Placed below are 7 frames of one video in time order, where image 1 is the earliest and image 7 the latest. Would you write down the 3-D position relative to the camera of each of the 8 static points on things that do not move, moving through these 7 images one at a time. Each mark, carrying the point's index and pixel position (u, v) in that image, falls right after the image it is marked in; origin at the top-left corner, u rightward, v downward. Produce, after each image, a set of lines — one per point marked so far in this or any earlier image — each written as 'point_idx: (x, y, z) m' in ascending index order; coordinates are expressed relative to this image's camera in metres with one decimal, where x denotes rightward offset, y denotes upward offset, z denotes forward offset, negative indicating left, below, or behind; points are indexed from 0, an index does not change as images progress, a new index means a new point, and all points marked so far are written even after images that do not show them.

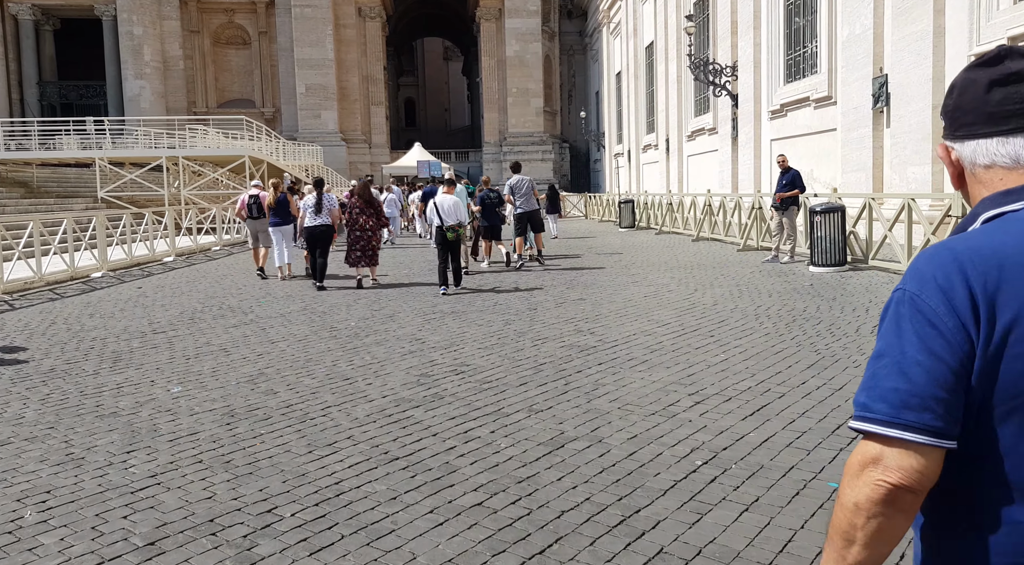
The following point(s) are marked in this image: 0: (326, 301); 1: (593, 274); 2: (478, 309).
0: (-2.2, -0.2, +11.4) m
1: (+1.3, +0.2, +14.9) m
2: (-0.4, -0.3, +10.3) m
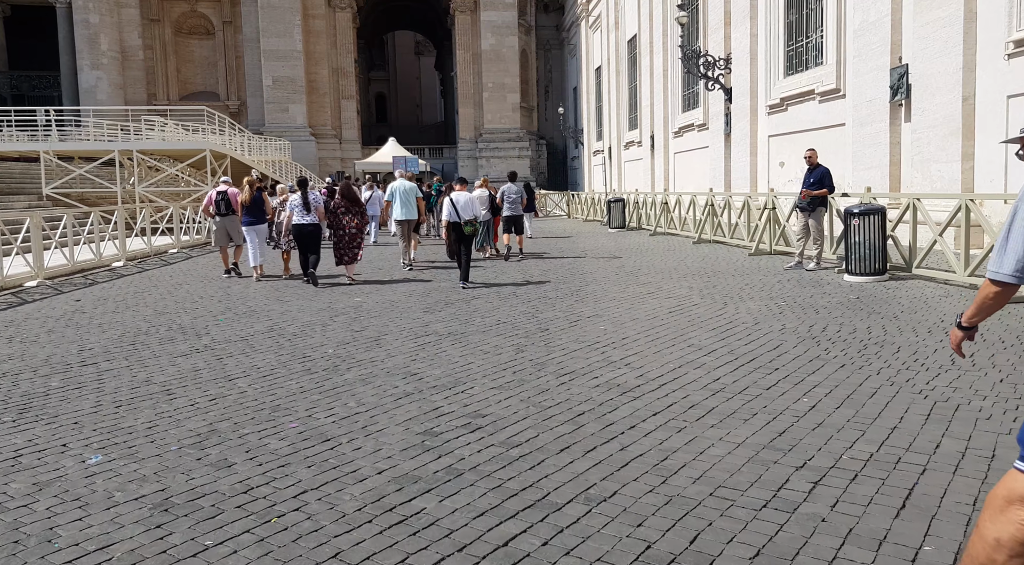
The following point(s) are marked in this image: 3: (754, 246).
0: (-2.2, -0.4, +9.7) m
1: (+1.2, +0.1, +13.3) m
2: (-0.3, -0.4, +8.7) m
3: (+4.2, +0.6, +16.0) m
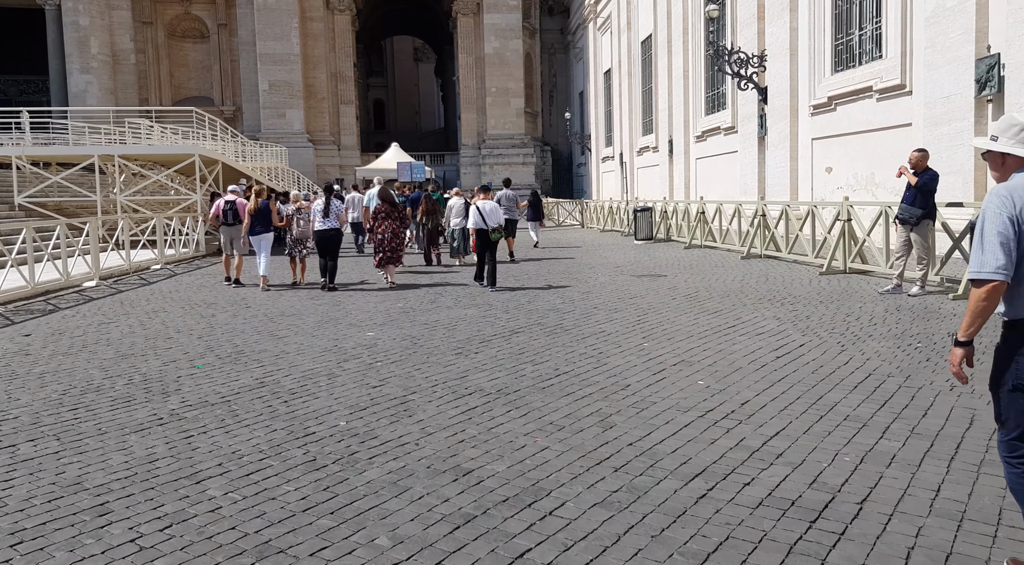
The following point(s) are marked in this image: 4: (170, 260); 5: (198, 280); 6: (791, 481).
0: (-1.8, -0.7, +7.6) m
1: (+1.6, -0.2, +11.2) m
2: (+0.2, -0.7, +6.6) m
3: (+4.6, +0.3, +13.9) m
4: (-7.0, +0.5, +19.2) m
5: (-5.3, 0.0, +15.9) m
6: (+1.2, -0.9, +4.3) m
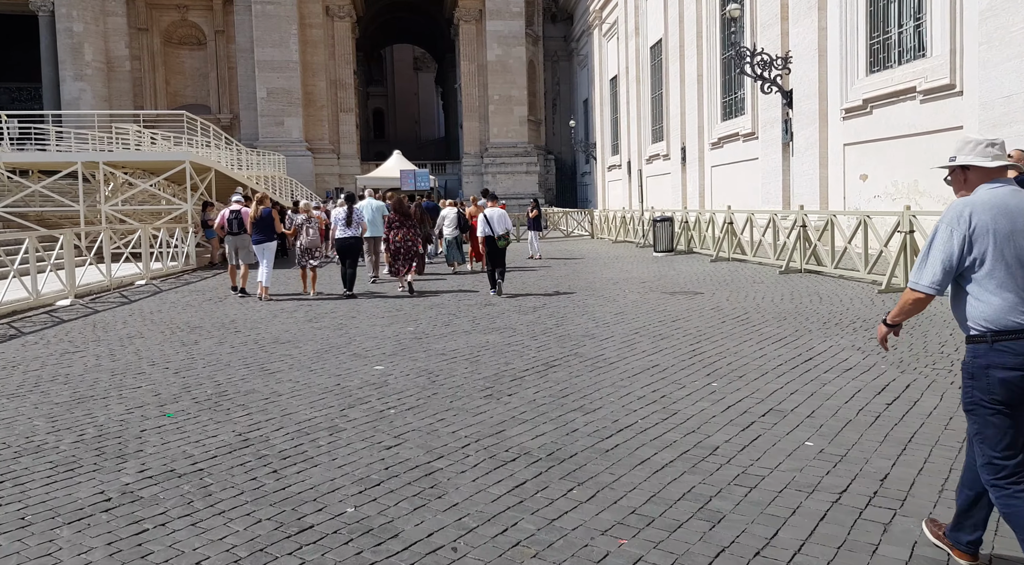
0: (-1.5, -0.9, +6.1) m
1: (+1.9, -0.5, +9.8) m
2: (+0.5, -0.9, +5.2) m
3: (+4.9, 0.0, +12.5) m
4: (-6.7, +0.1, +17.8) m
5: (-5.0, -0.2, +14.5) m
6: (+1.5, -1.0, +2.8) m
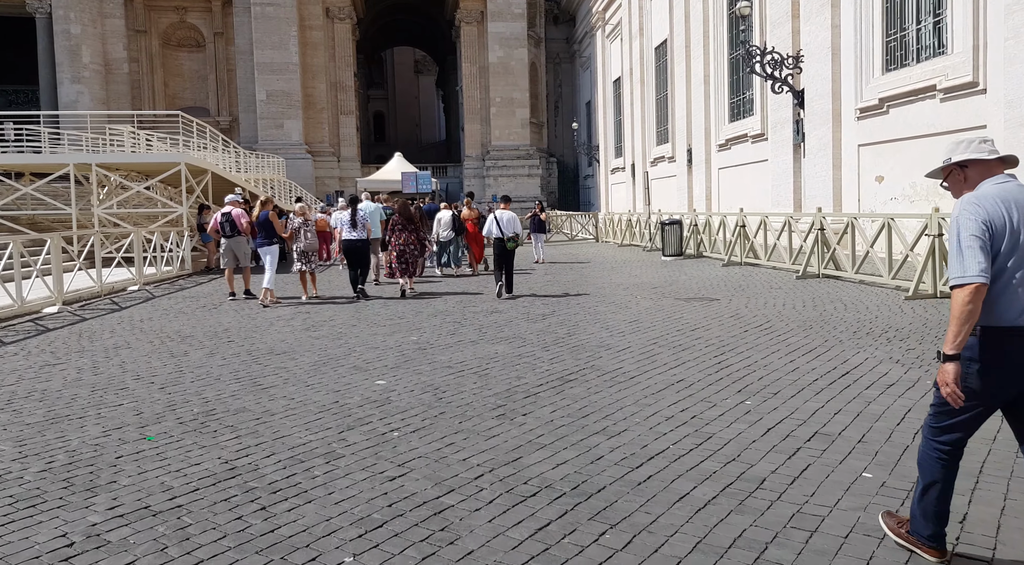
0: (-1.4, -0.9, +5.6) m
1: (+2.0, -0.5, +9.2) m
2: (+0.6, -0.9, +4.6) m
3: (+5.0, -0.1, +11.9) m
4: (-6.6, 0.0, +17.2) m
5: (-4.9, -0.3, +13.9) m
6: (+1.6, -1.1, +2.2) m
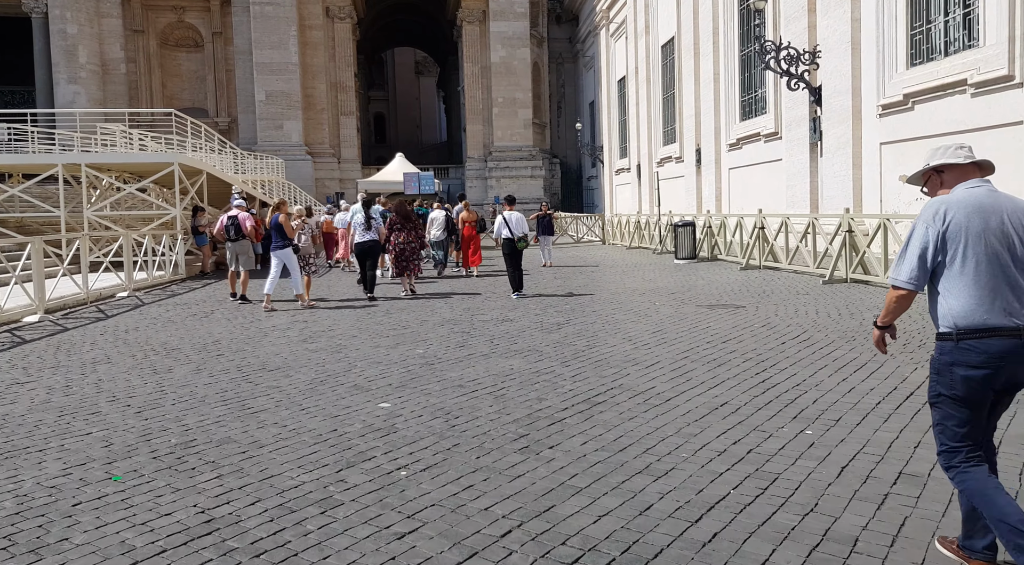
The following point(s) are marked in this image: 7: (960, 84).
0: (-1.2, -1.0, +4.8) m
1: (+2.1, -0.6, +8.4) m
2: (+0.7, -1.0, +3.8) m
3: (+5.1, -0.1, +11.1) m
4: (-6.4, -0.1, +16.4) m
5: (-4.8, -0.4, +13.1) m
6: (+1.8, -1.1, +1.4) m
7: (+7.6, +3.4, +15.9) m
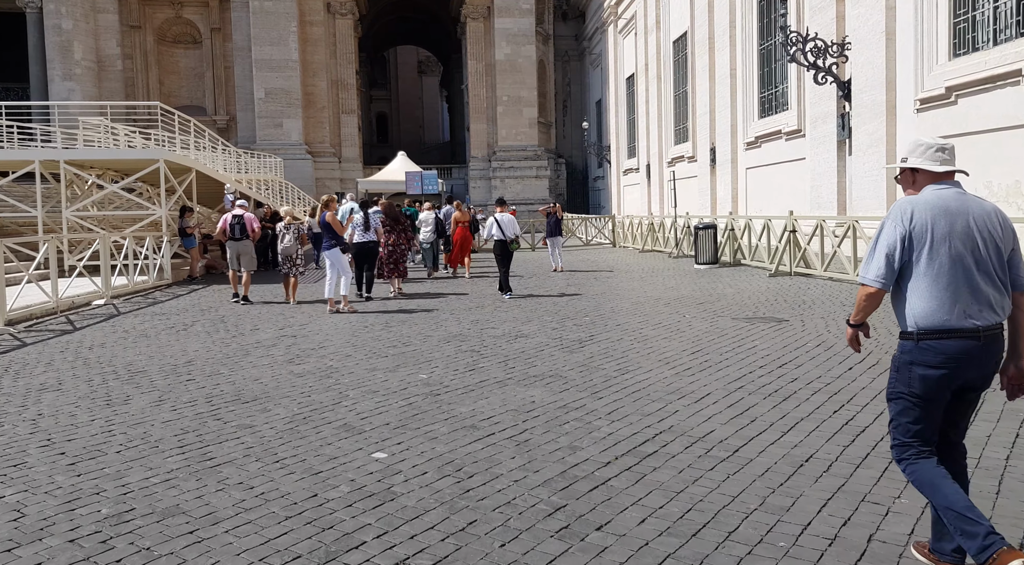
0: (-1.1, -1.1, +3.5) m
1: (+2.3, -0.7, +7.1) m
2: (+0.8, -1.1, +2.5) m
3: (+5.3, -0.3, +9.8) m
4: (-6.3, -0.2, +15.1) m
5: (-4.6, -0.5, +11.8) m
6: (+1.9, -1.3, +0.1) m
7: (+7.7, +3.2, +14.6) m
